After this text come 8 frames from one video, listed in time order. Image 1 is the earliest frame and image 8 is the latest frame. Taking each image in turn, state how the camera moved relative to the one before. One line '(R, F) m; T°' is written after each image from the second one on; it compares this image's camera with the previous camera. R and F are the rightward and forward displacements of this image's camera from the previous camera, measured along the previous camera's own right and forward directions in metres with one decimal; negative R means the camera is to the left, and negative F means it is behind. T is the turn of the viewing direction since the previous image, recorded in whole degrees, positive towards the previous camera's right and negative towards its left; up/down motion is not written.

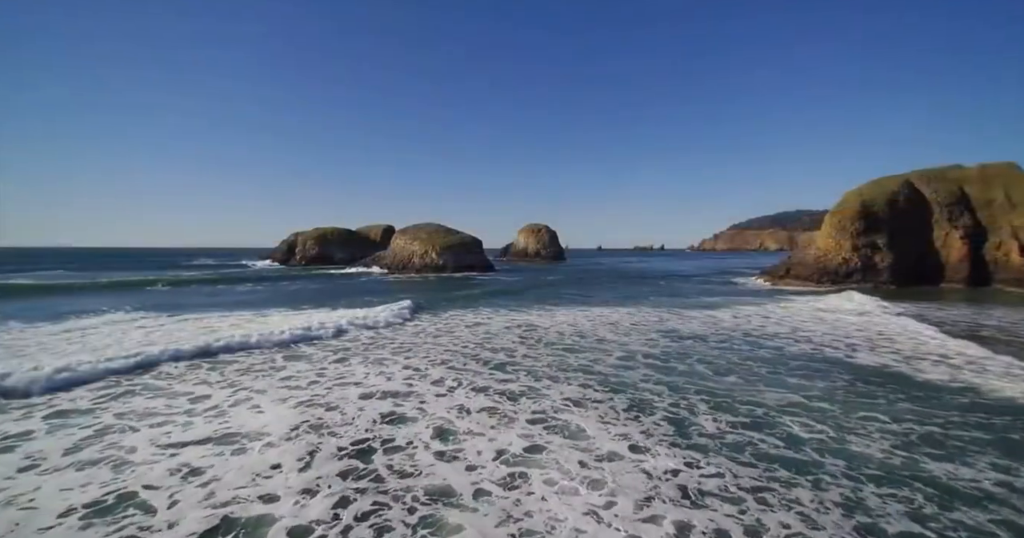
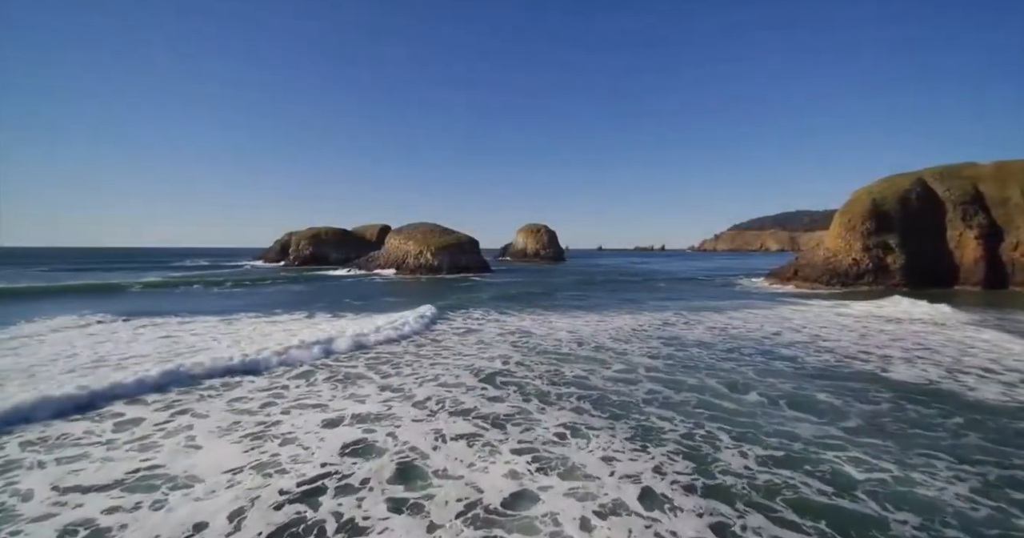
(+0.2, +1.4) m; 0°
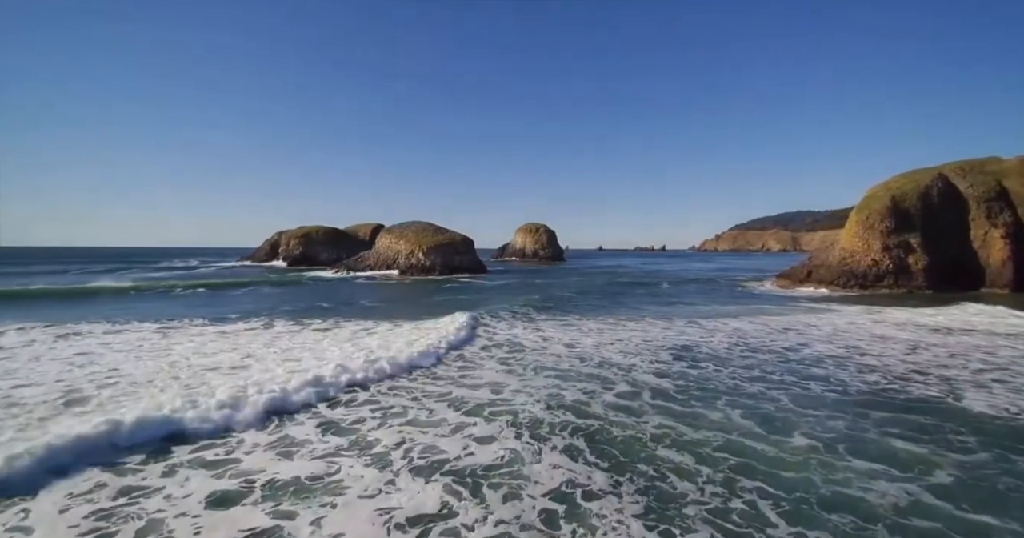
(+0.3, +2.2) m; 0°
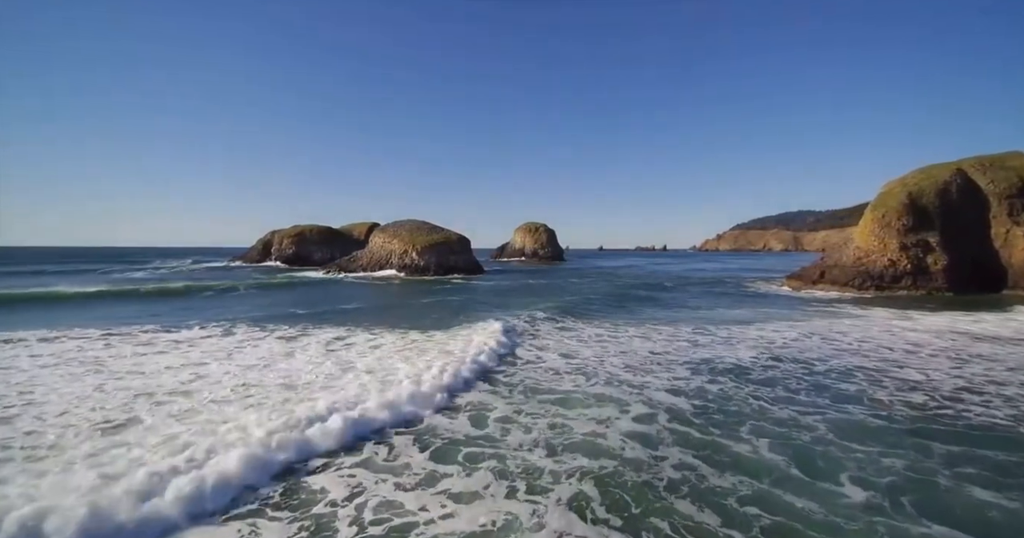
(+0.2, +1.6) m; 0°
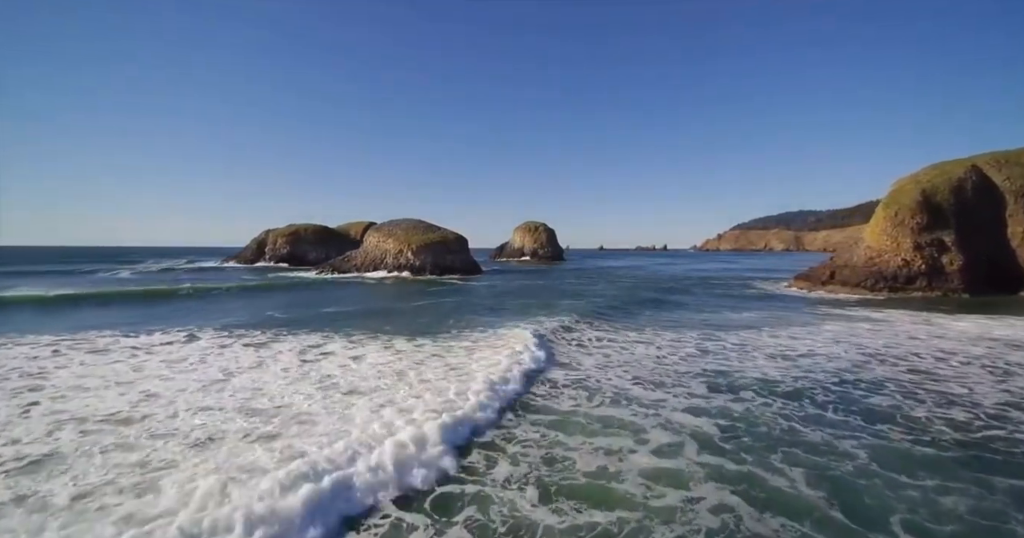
(+0.1, +1.2) m; 0°
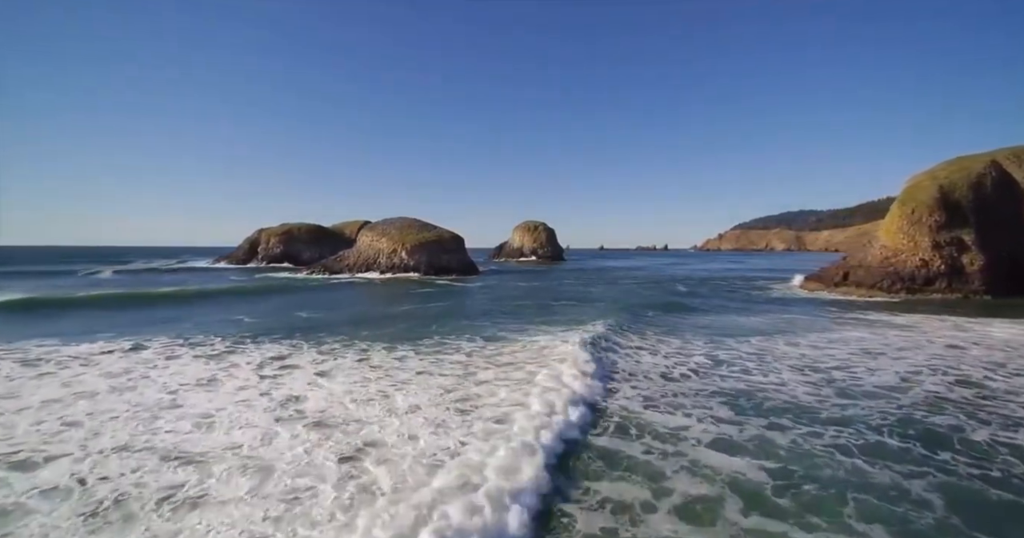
(+0.2, +1.4) m; 0°
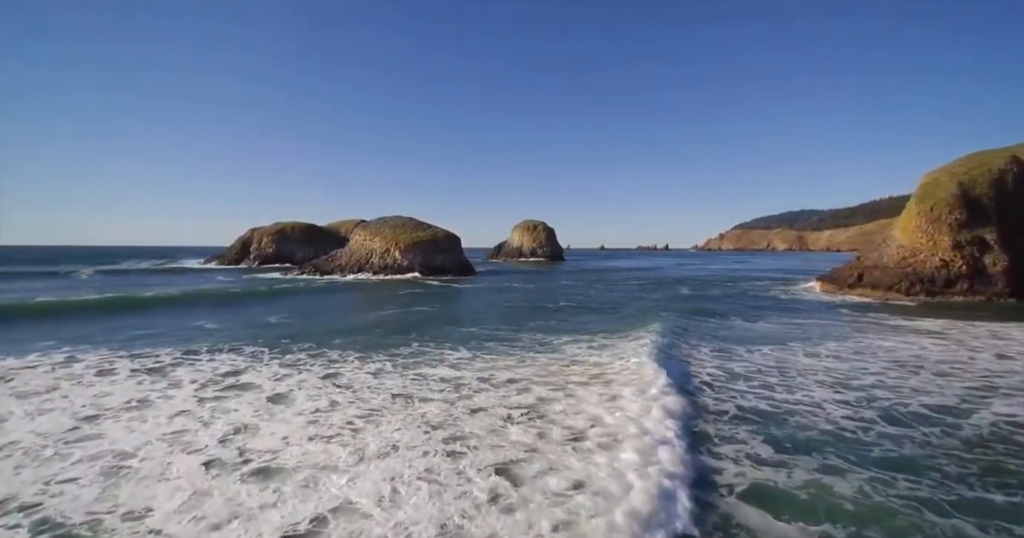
(+0.2, +1.4) m; 0°
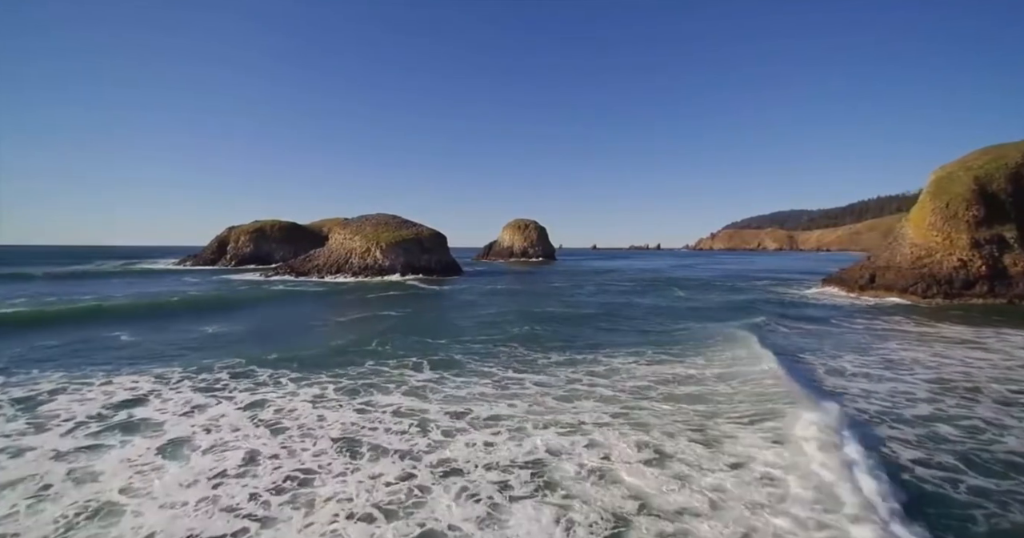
(+0.1, +2.0) m; +1°
